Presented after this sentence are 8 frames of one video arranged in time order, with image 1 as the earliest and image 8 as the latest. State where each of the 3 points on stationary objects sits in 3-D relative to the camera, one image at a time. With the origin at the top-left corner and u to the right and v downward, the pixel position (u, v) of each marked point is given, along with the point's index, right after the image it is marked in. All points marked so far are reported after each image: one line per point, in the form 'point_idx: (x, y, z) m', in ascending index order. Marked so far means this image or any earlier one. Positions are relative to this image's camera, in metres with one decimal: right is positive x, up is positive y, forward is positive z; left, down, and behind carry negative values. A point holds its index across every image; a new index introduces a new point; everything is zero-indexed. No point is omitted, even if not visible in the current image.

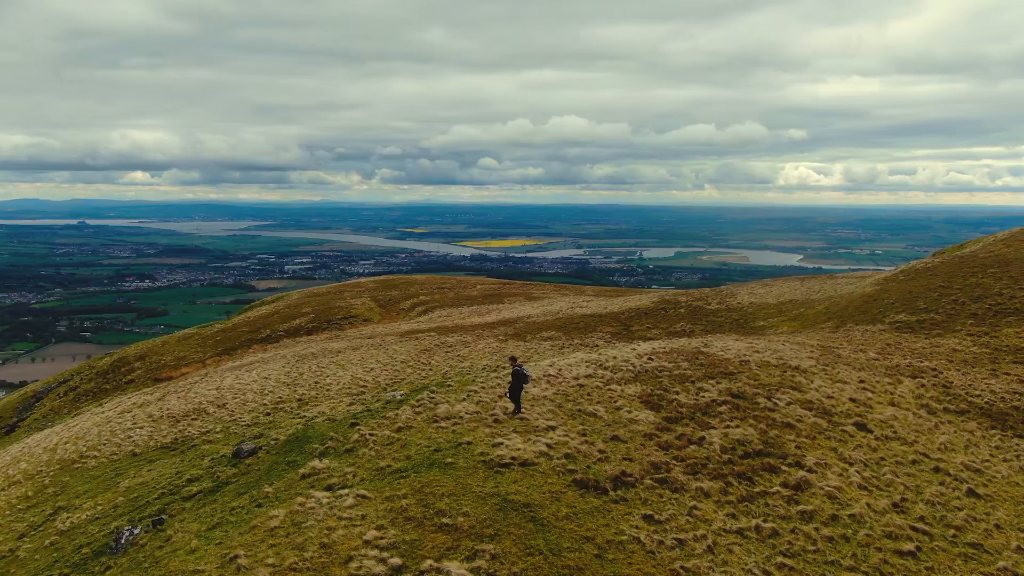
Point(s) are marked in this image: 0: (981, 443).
0: (+10.6, -3.5, +17.5) m
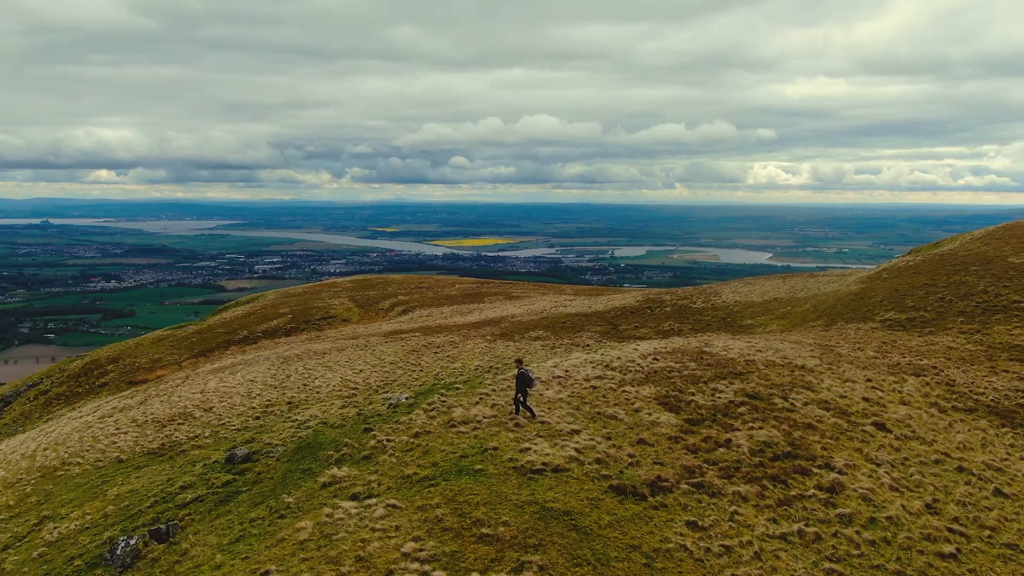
0: (+10.9, -3.4, +17.5) m
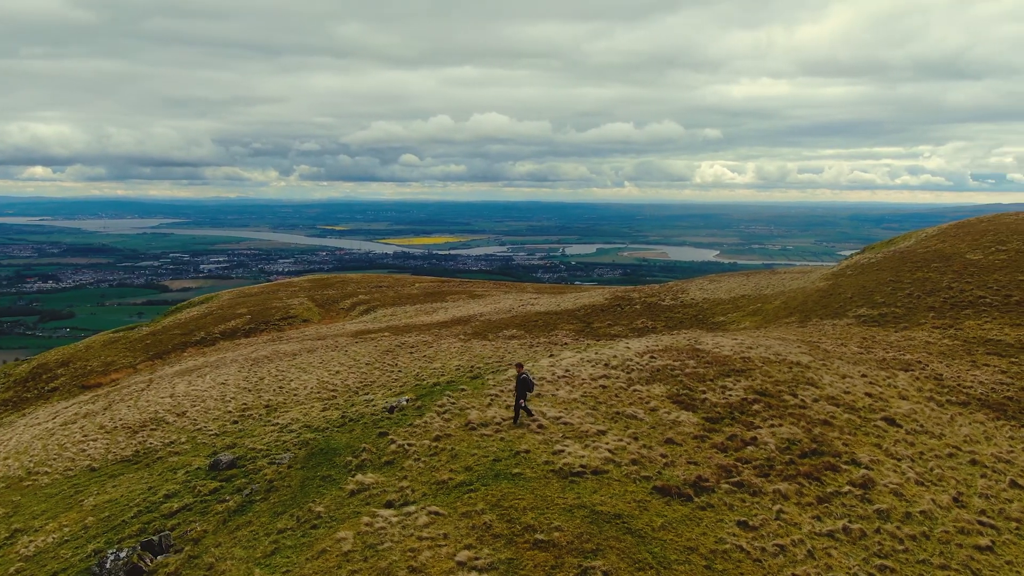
0: (+11.2, -3.4, +18.0) m
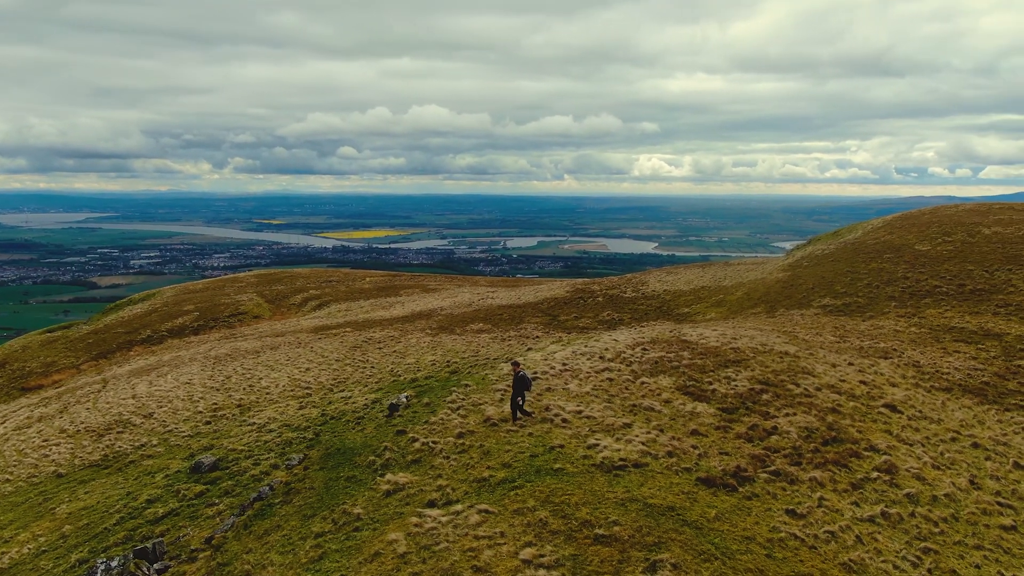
0: (+11.5, -3.1, +18.8) m
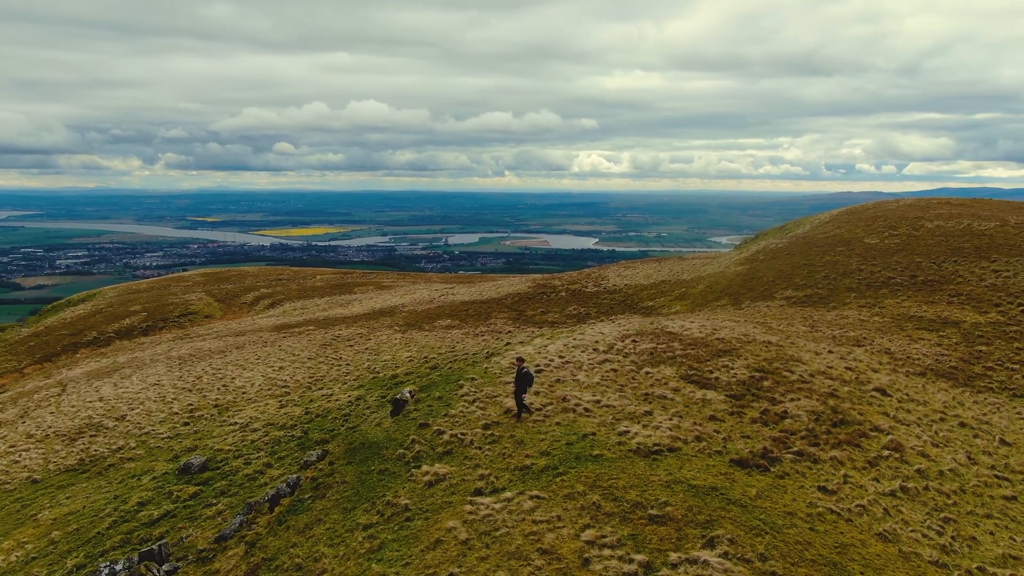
0: (+11.7, -2.8, +20.0) m
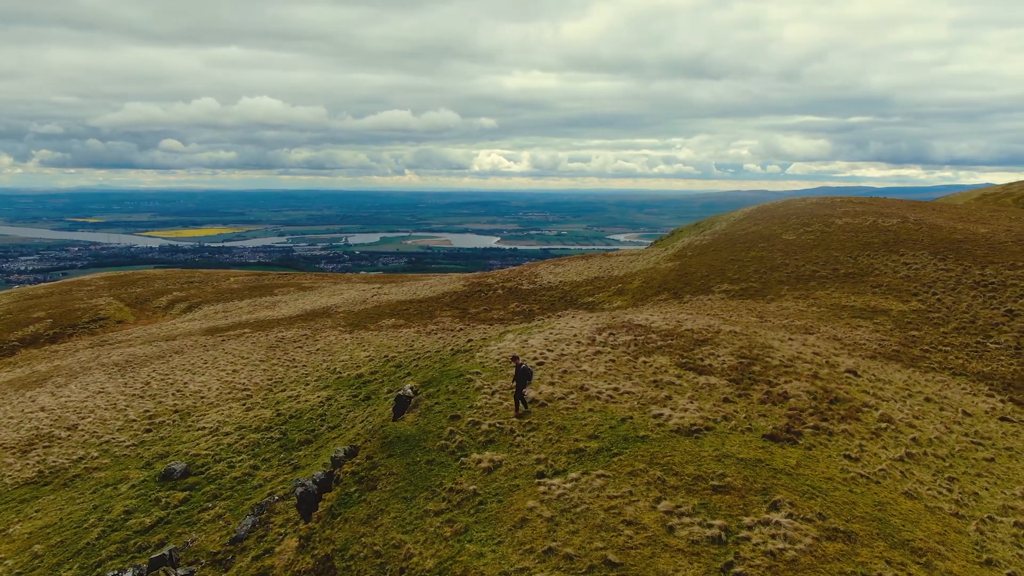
0: (+11.6, -2.6, +22.3) m
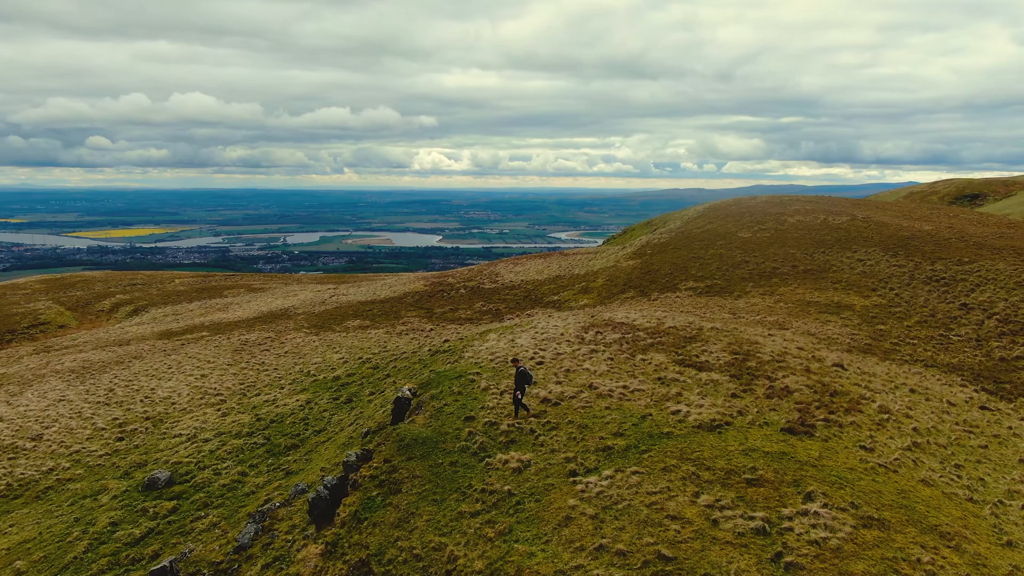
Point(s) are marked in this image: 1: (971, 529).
0: (+11.5, -2.4, +23.3) m
1: (+7.1, -3.7, +12.1) m
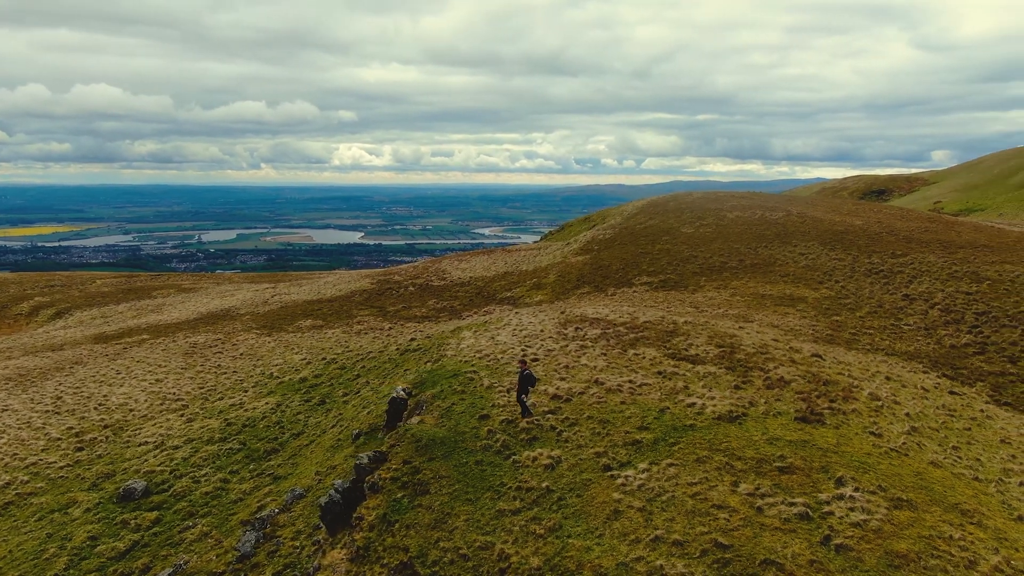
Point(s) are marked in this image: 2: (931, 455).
0: (+11.1, -2.2, +24.5) m
1: (+7.8, -3.6, +12.9) m
2: (+7.8, -3.1, +14.7) m
